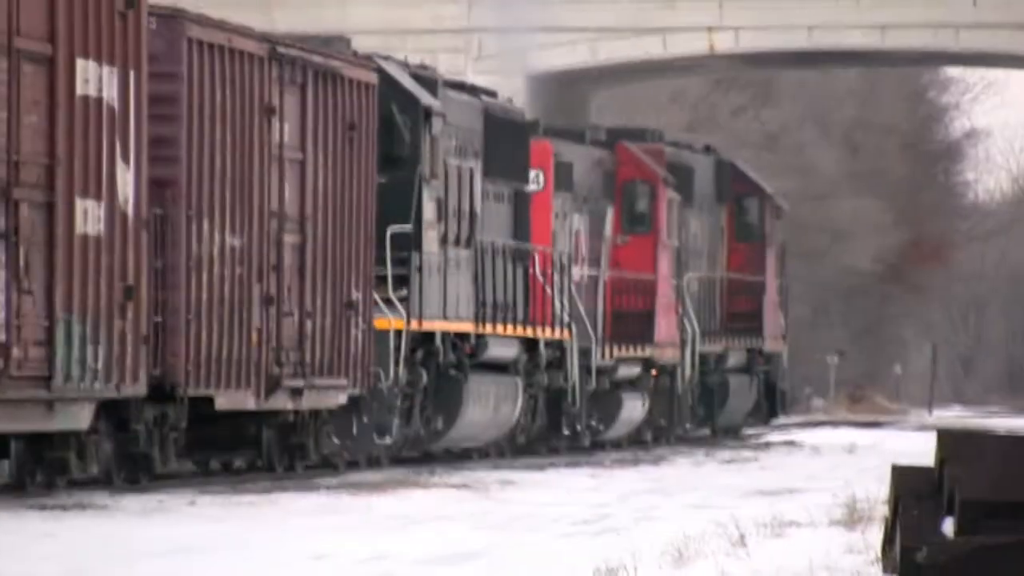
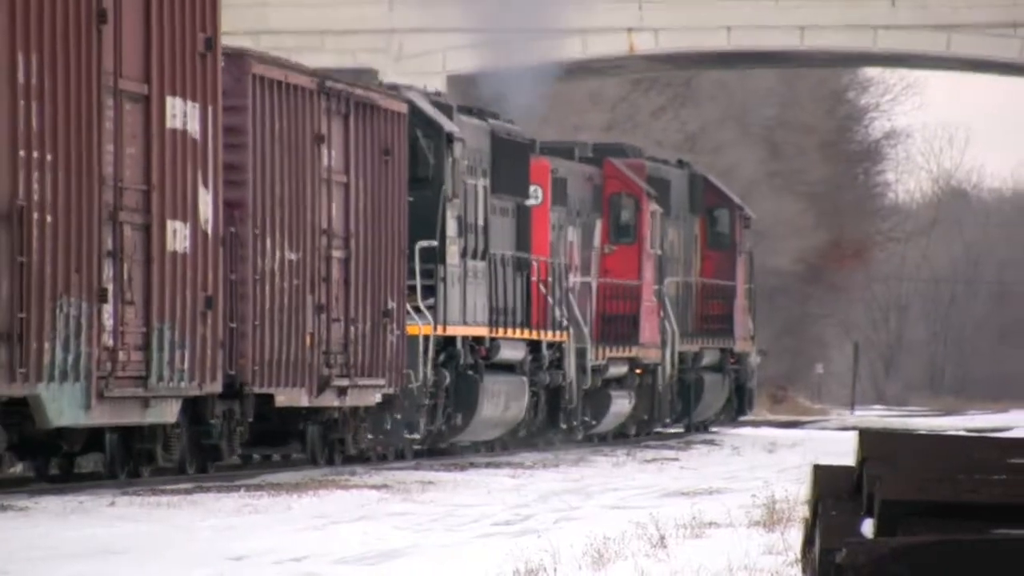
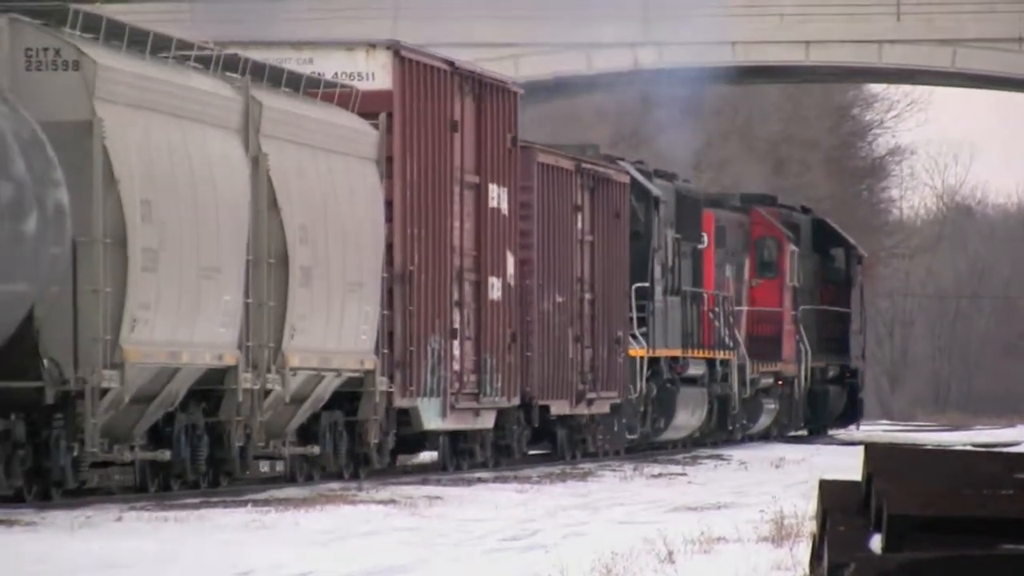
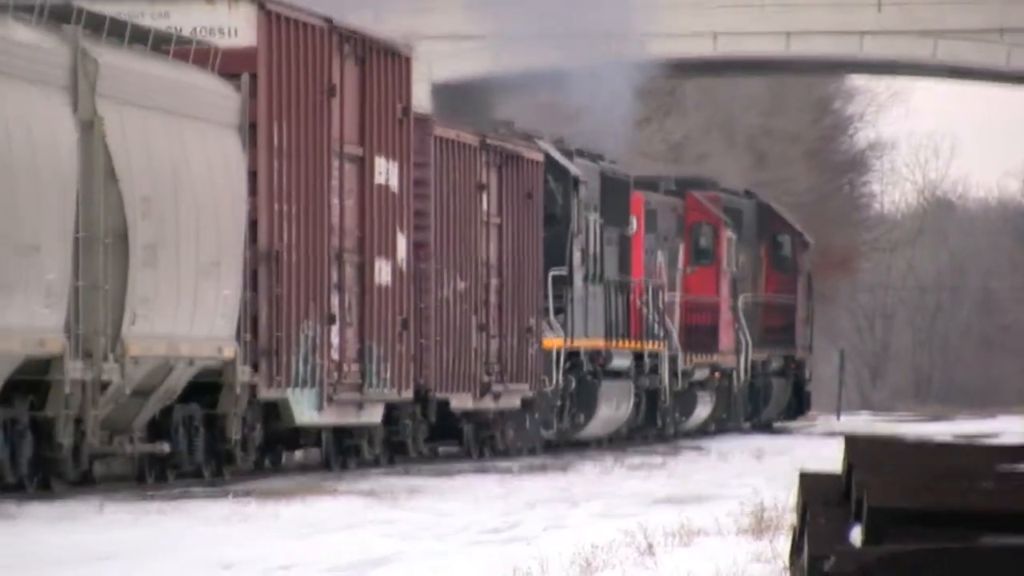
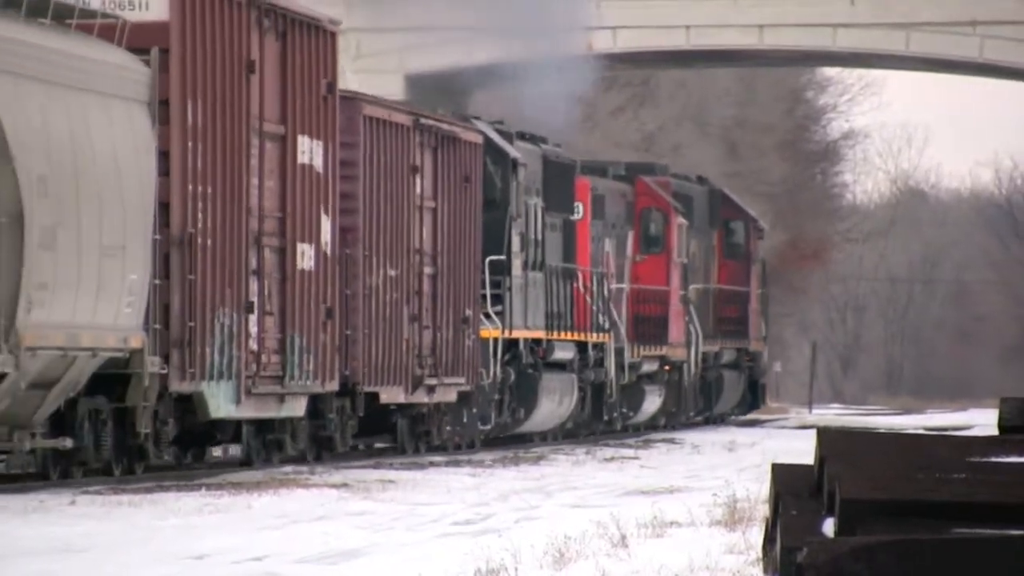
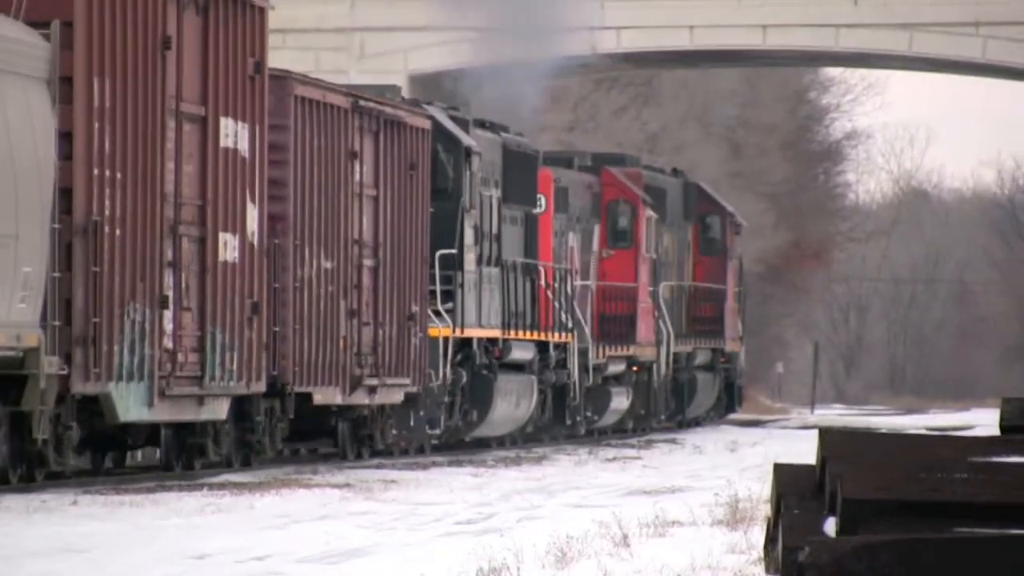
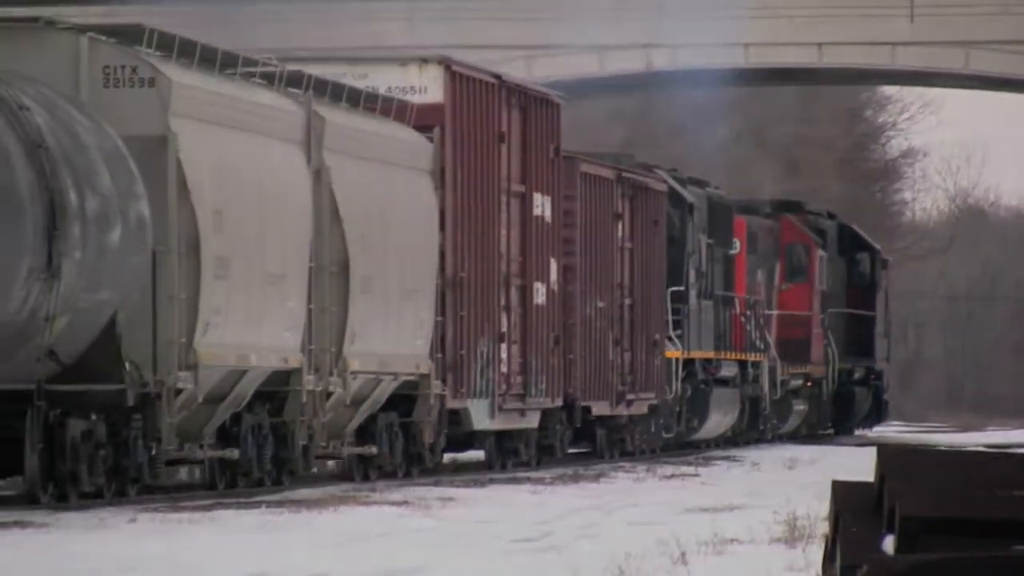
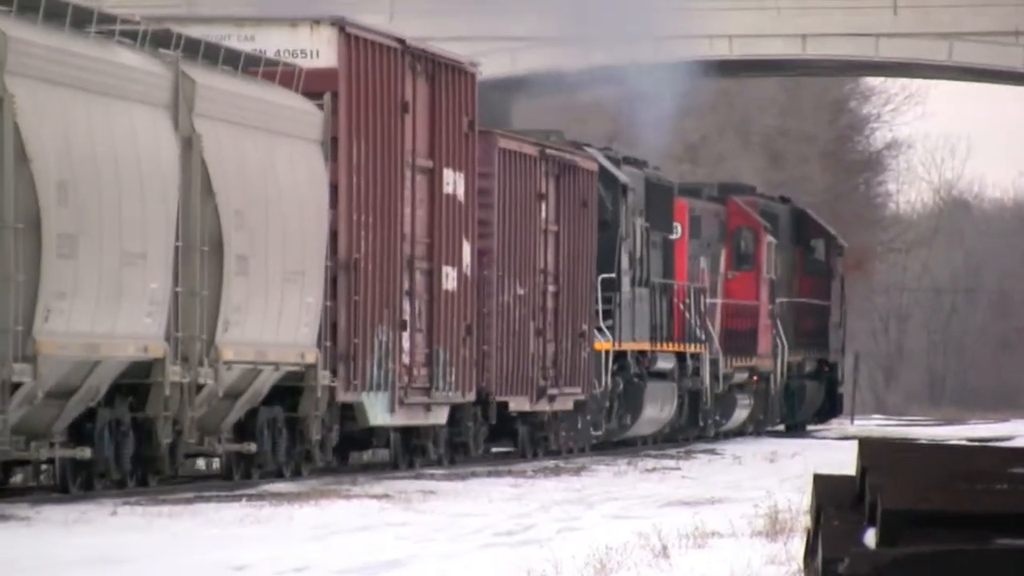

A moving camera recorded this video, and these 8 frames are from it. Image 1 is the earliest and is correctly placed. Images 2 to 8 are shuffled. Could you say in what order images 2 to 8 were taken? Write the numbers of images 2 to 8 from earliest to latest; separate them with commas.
2, 6, 5, 4, 8, 3, 7
